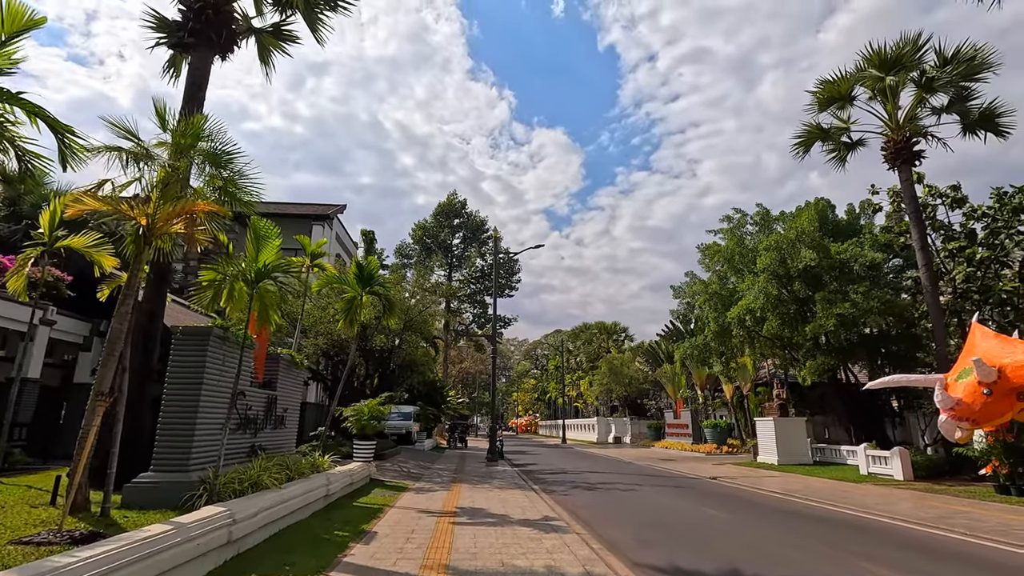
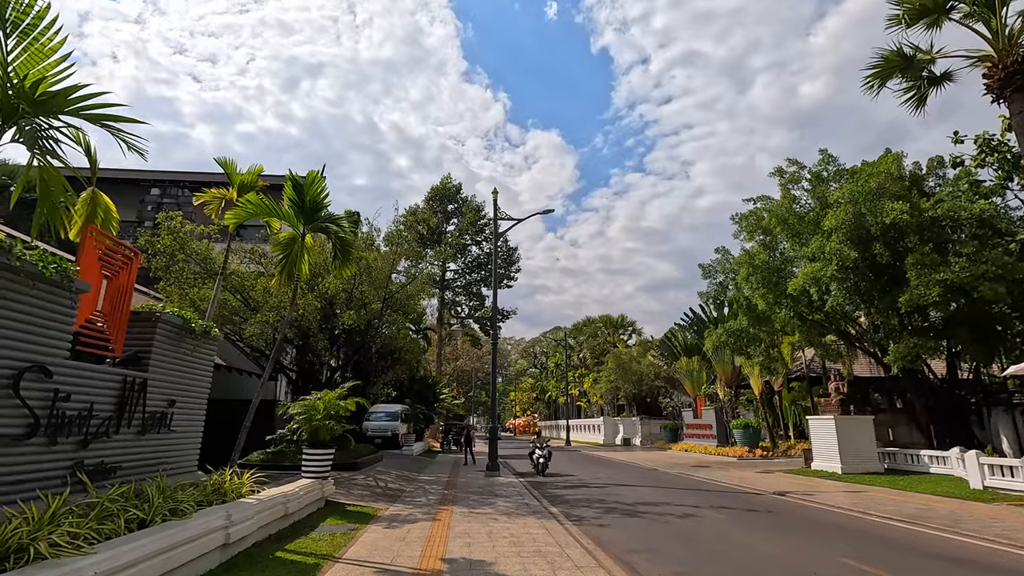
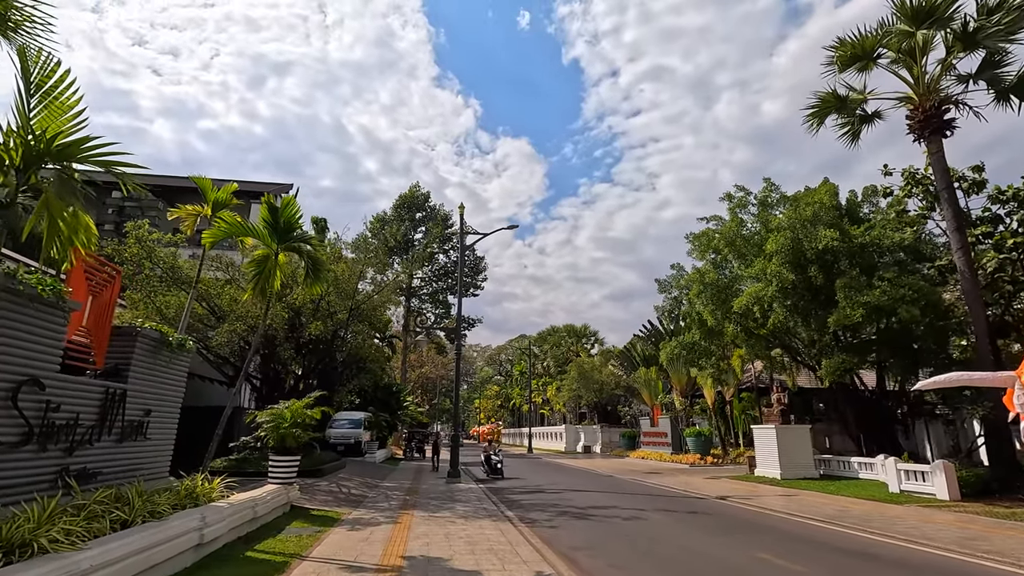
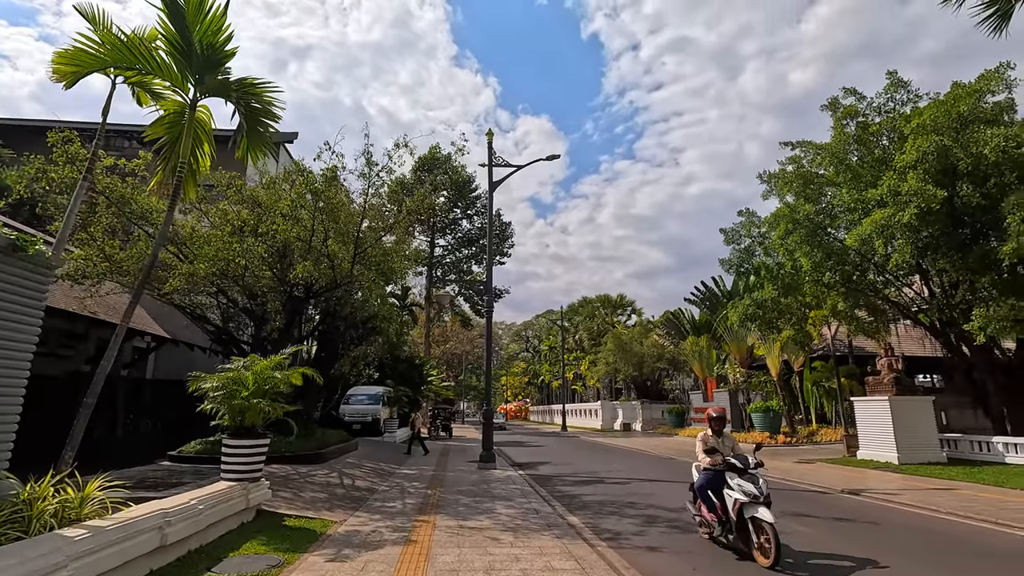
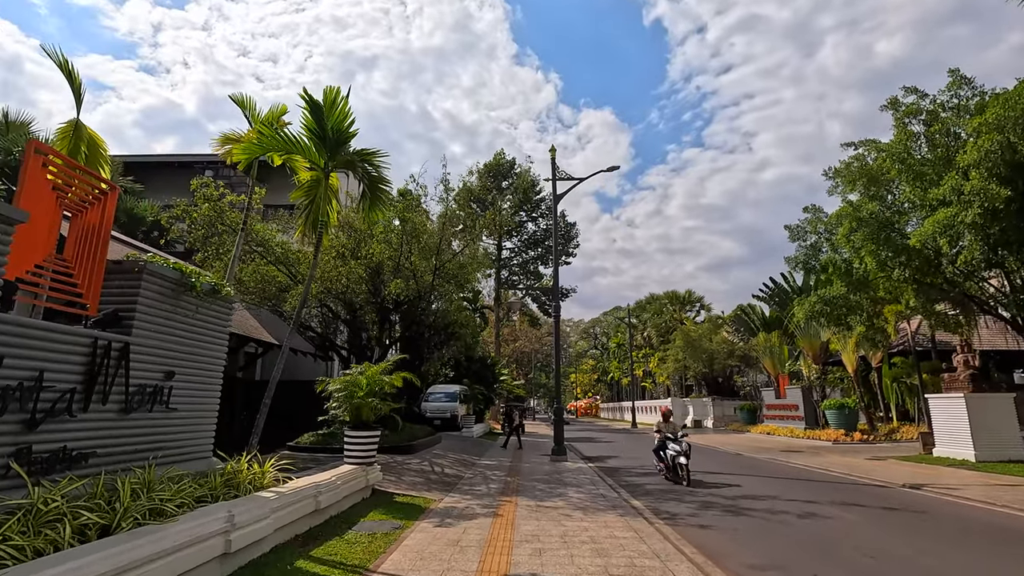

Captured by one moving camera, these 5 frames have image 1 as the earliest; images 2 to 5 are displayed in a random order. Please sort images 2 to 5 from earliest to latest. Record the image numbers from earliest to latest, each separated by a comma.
3, 2, 5, 4
